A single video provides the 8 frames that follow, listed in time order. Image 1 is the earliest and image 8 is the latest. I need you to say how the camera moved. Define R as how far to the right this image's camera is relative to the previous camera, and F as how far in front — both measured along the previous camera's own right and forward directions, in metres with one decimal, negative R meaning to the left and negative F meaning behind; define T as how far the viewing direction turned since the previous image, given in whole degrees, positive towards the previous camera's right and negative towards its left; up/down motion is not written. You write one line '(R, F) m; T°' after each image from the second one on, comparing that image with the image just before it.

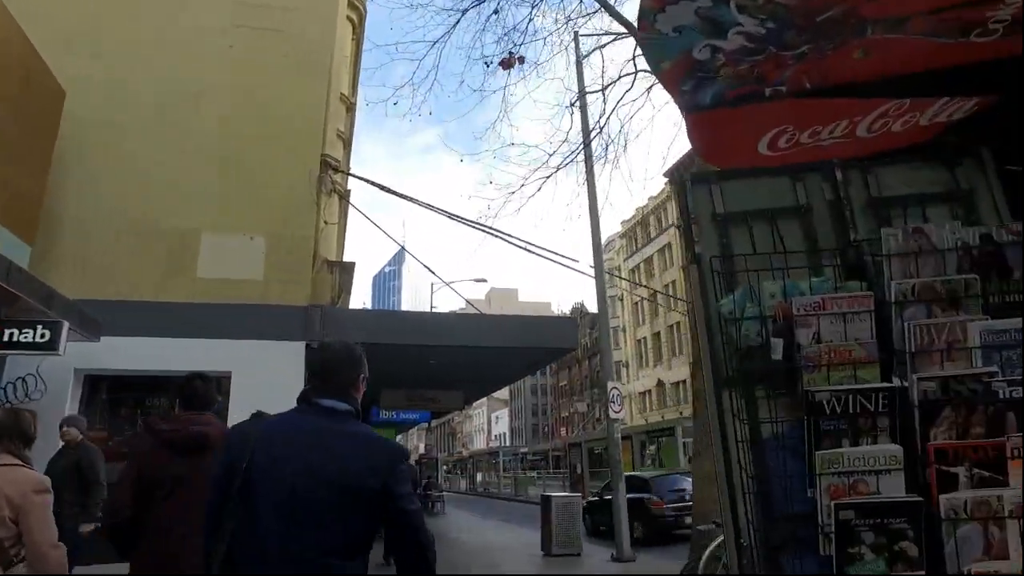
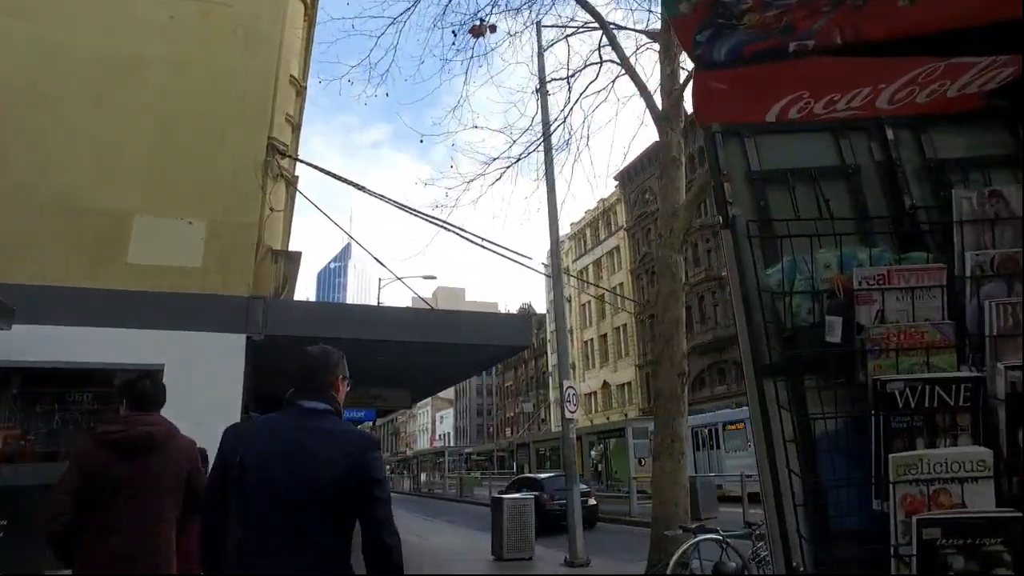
(-0.1, +0.4) m; +4°
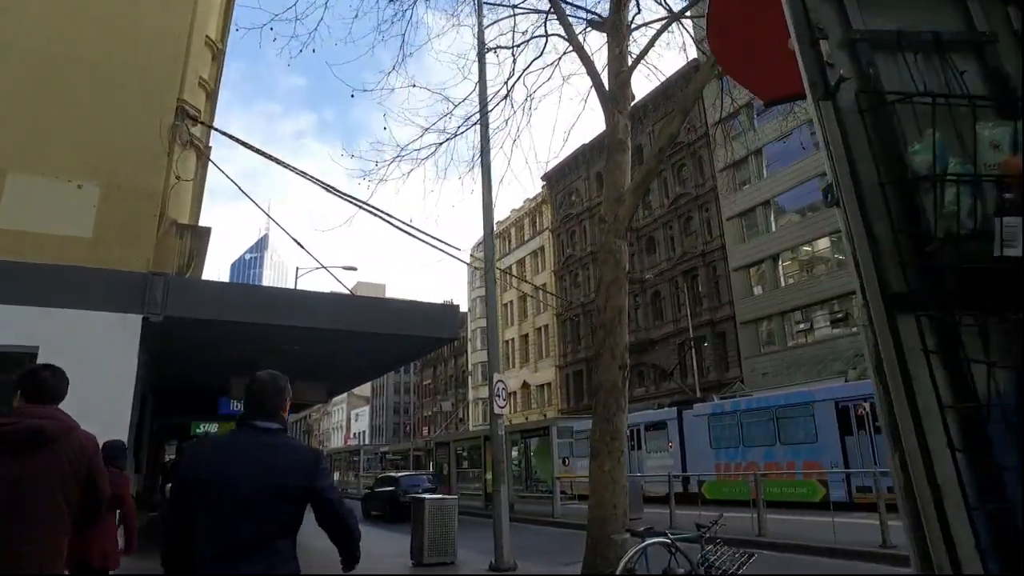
(-0.1, +0.6) m; +6°
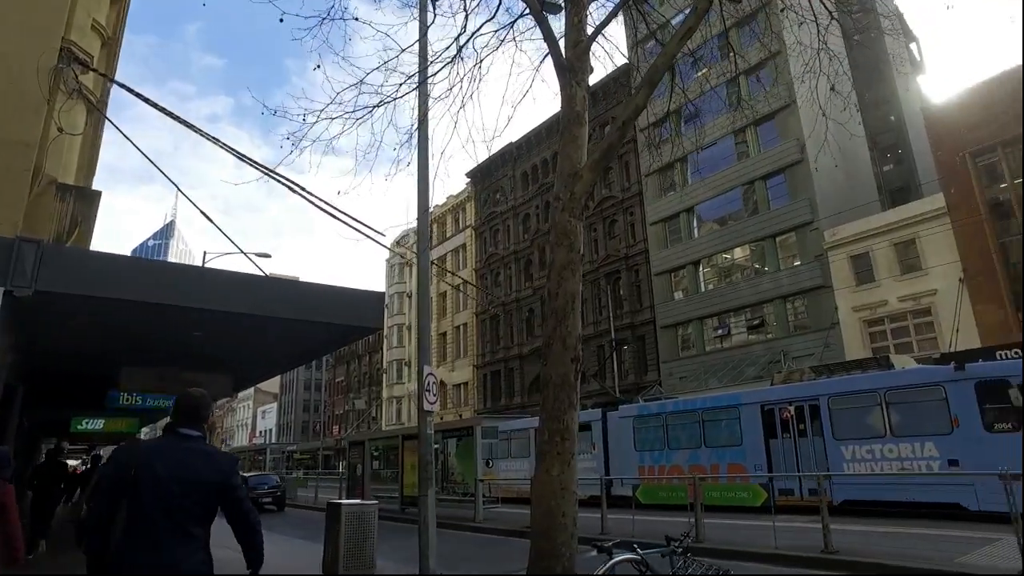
(-0.2, +0.8) m; +7°
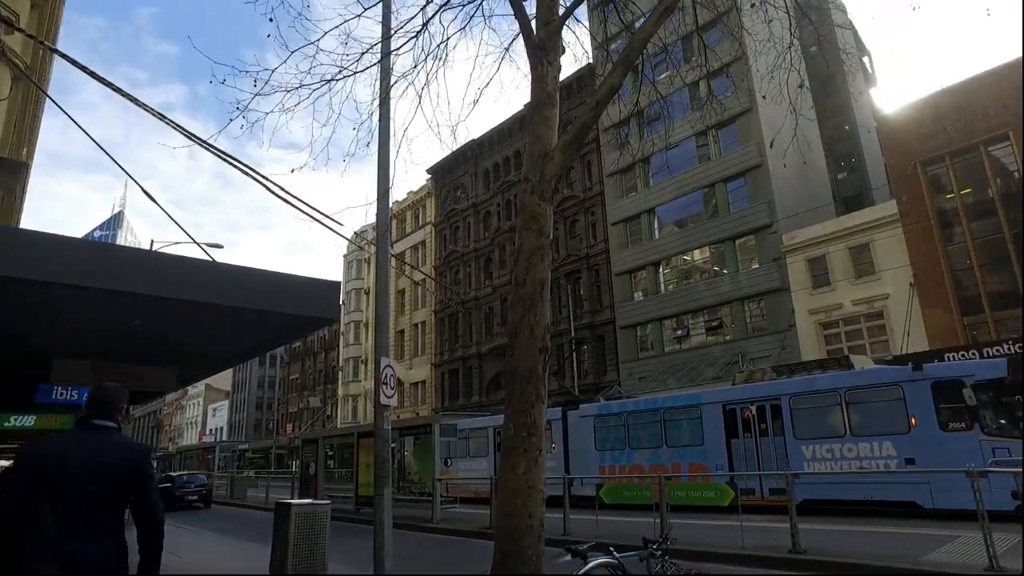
(-0.1, +0.4) m; +3°
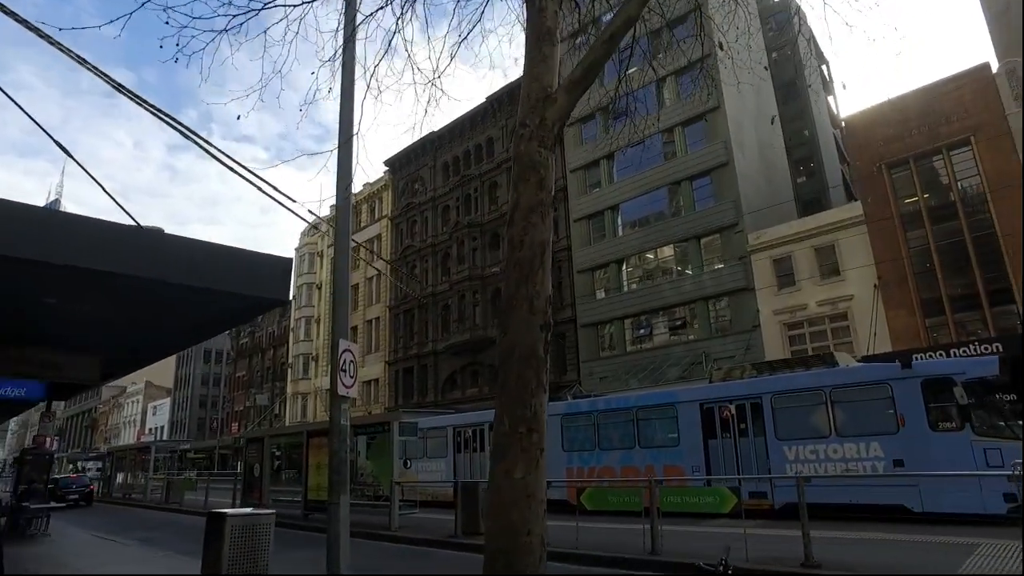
(-0.3, +1.1) m; +4°
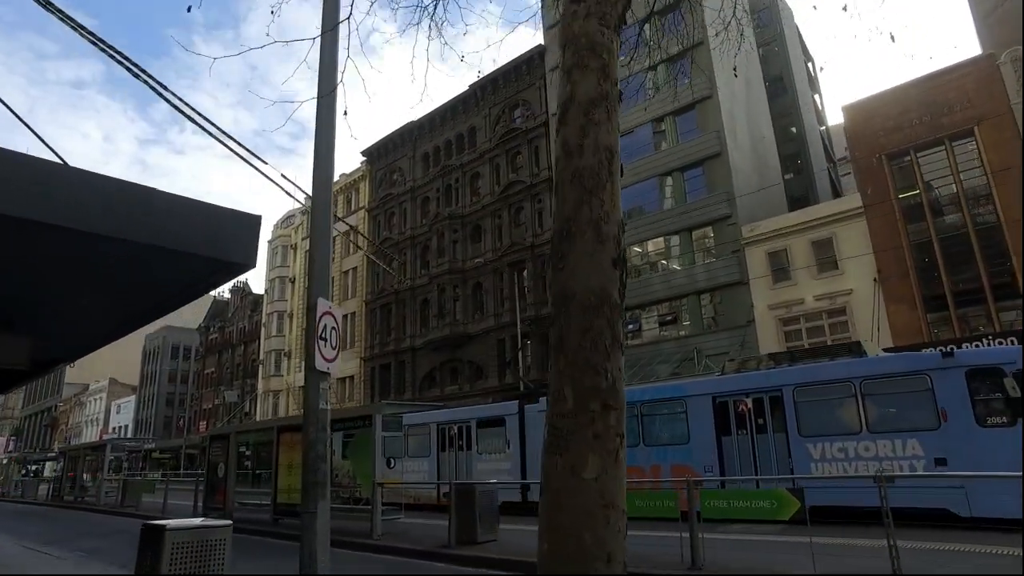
(-0.4, +1.5) m; +2°
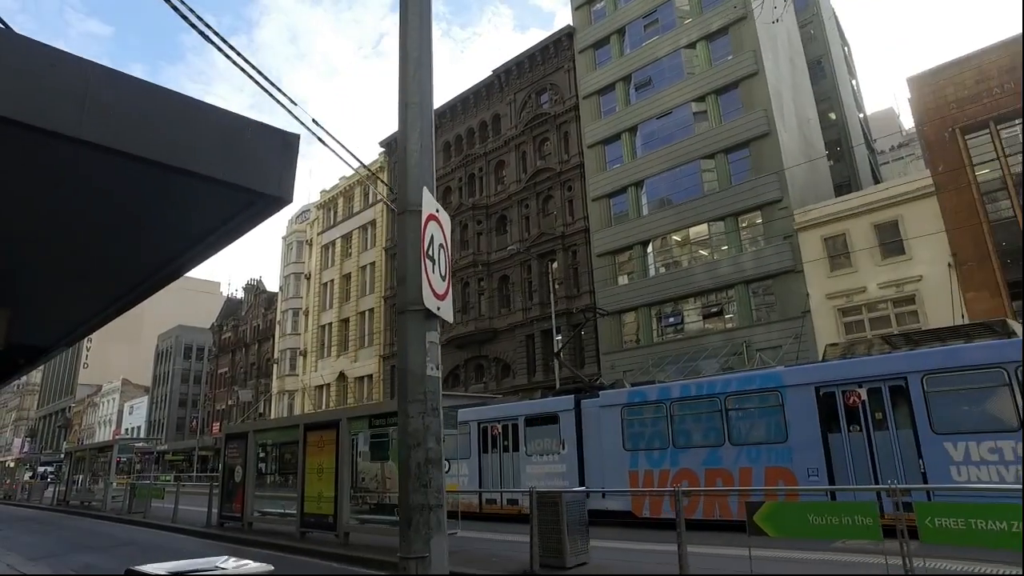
(-1.0, +2.0) m; -1°
